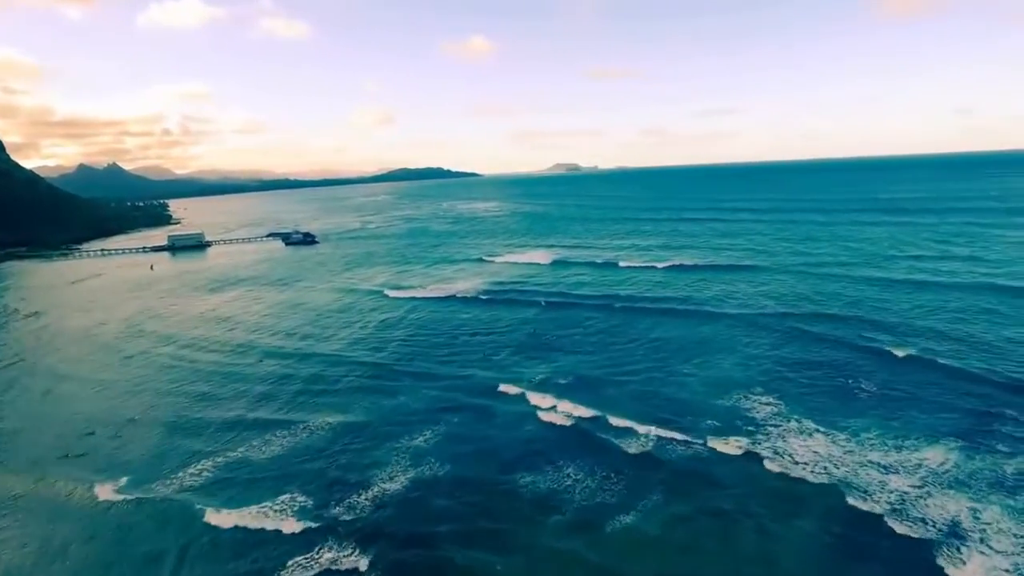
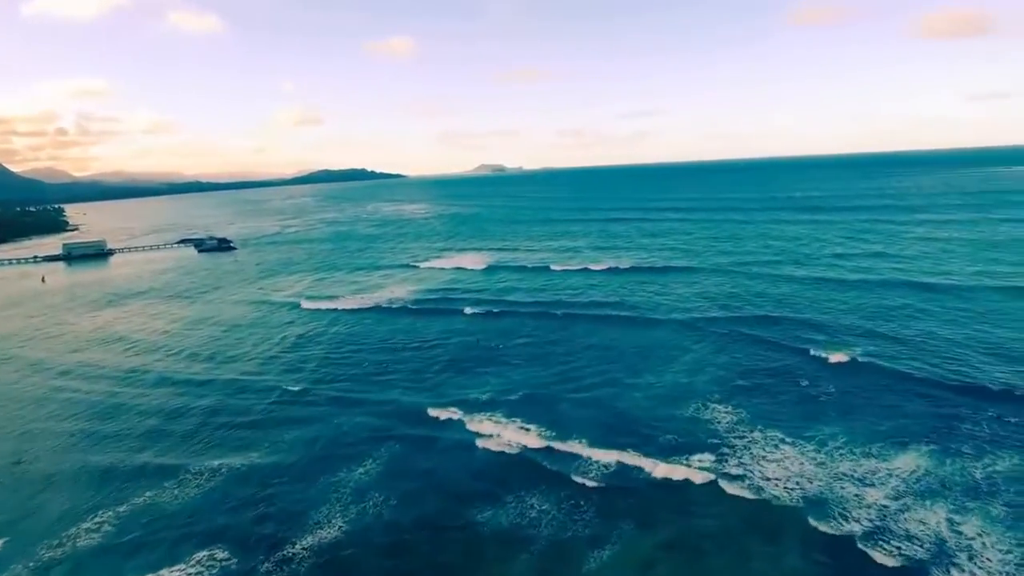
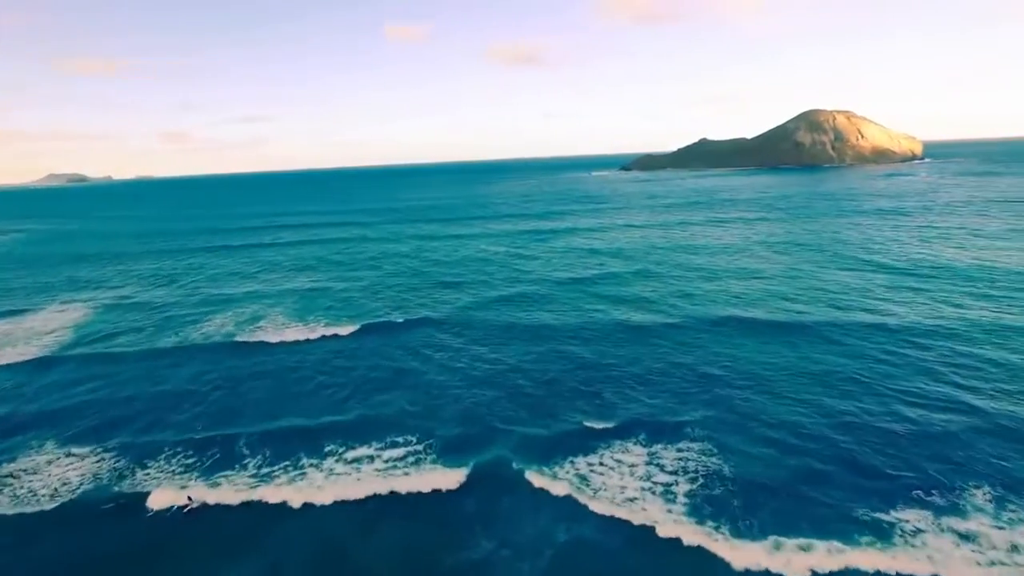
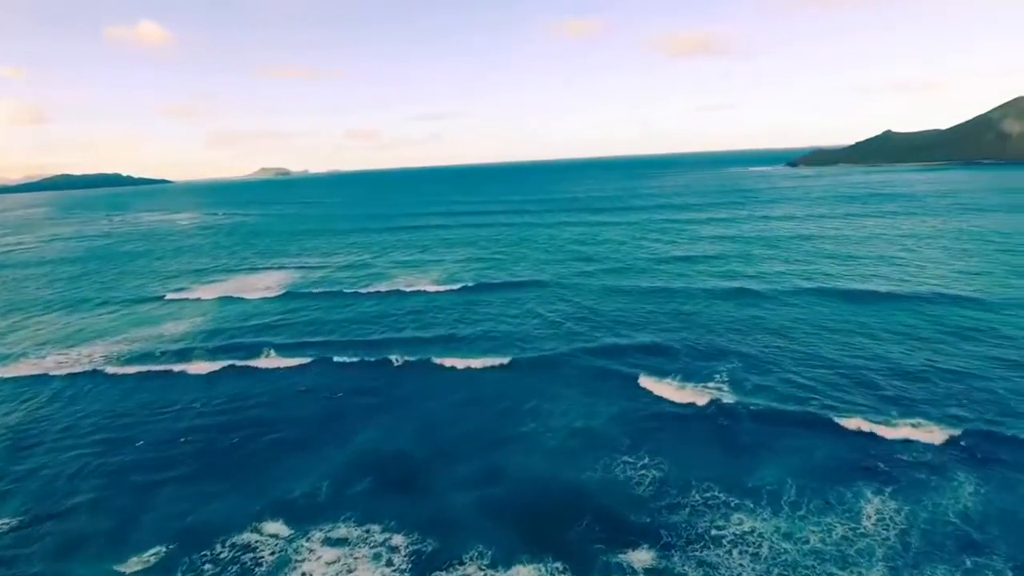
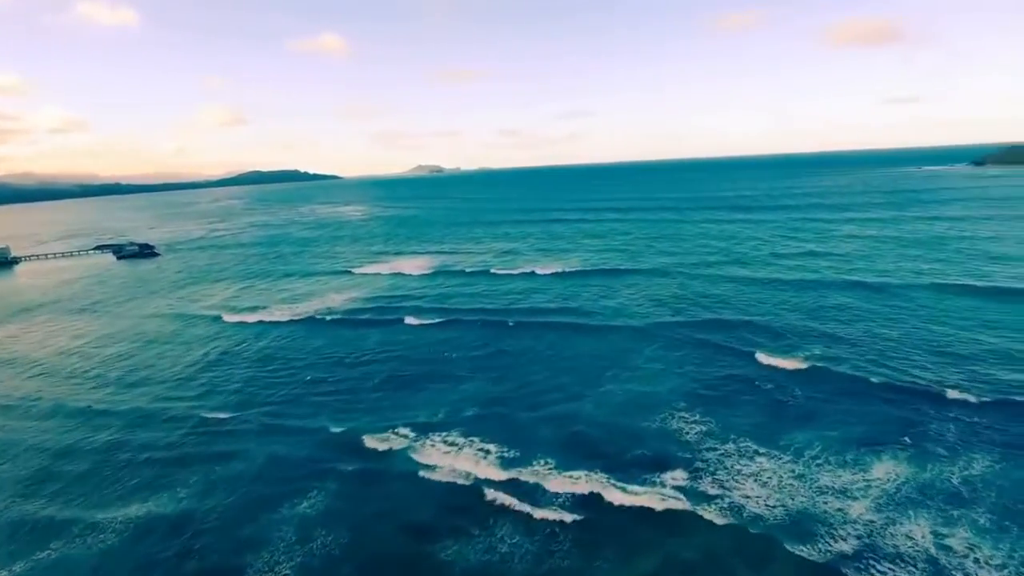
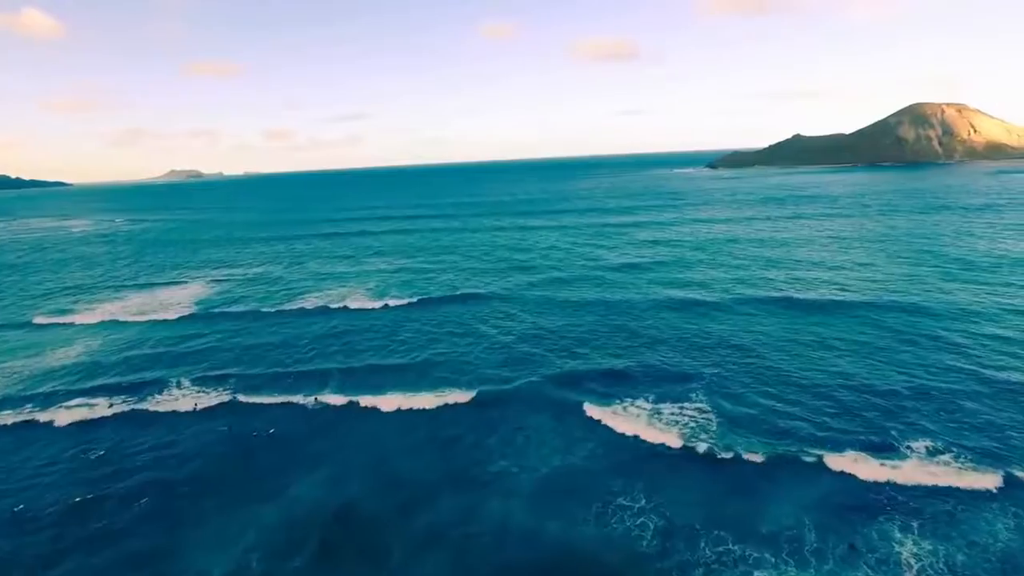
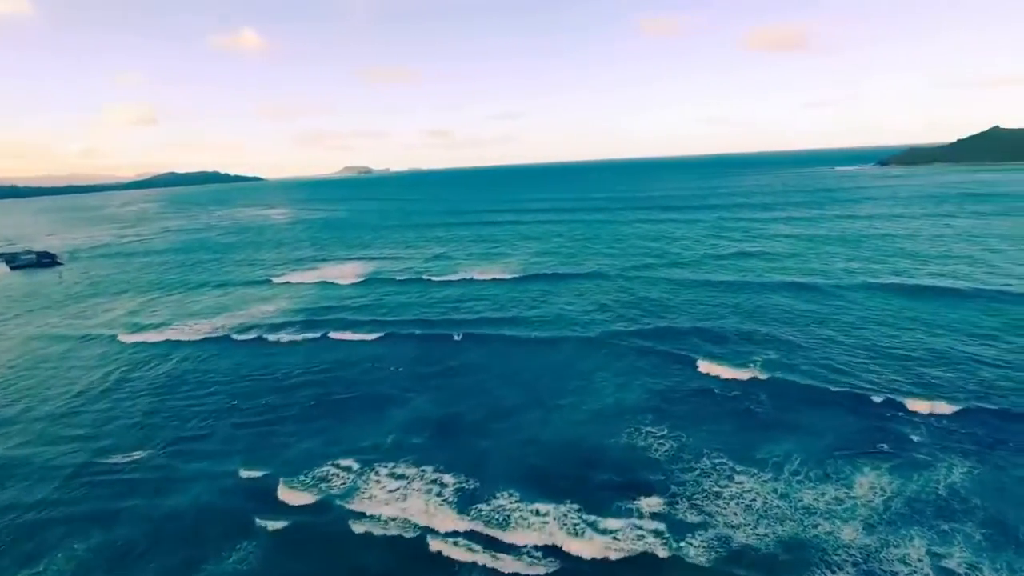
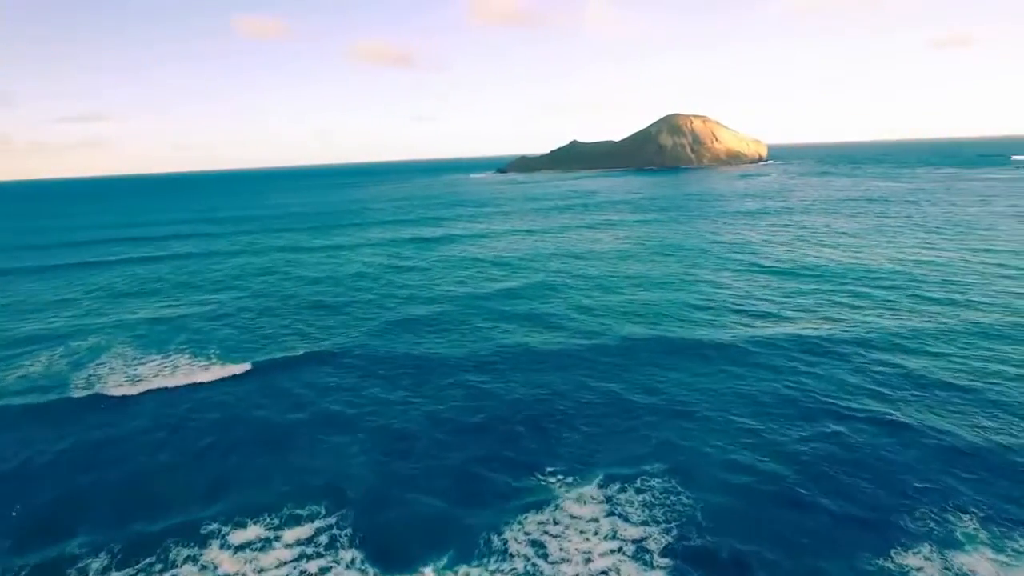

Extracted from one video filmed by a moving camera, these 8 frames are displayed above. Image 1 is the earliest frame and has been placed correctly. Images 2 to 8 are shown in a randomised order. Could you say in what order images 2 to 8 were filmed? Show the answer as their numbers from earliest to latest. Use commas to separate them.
2, 5, 7, 4, 6, 3, 8
